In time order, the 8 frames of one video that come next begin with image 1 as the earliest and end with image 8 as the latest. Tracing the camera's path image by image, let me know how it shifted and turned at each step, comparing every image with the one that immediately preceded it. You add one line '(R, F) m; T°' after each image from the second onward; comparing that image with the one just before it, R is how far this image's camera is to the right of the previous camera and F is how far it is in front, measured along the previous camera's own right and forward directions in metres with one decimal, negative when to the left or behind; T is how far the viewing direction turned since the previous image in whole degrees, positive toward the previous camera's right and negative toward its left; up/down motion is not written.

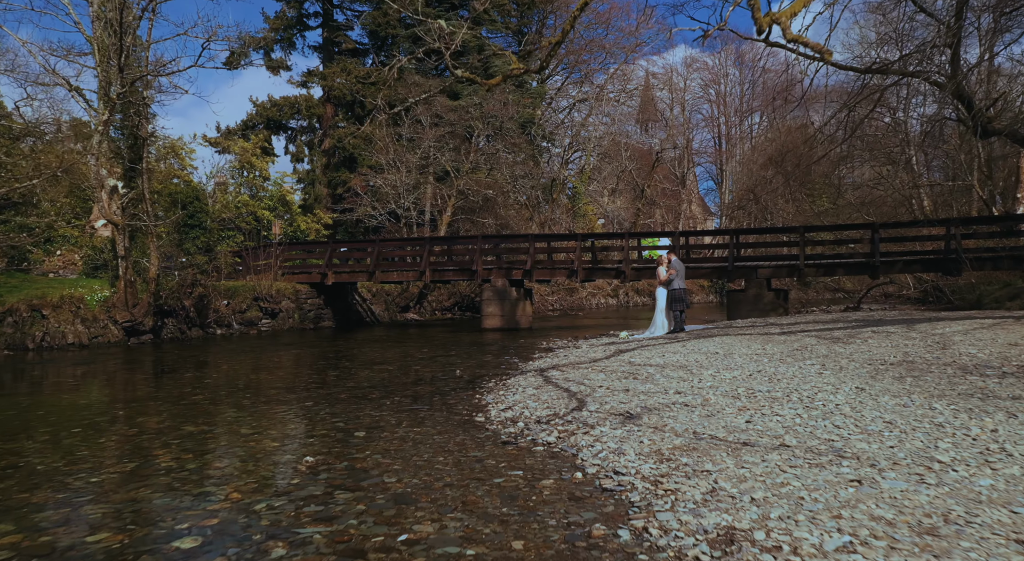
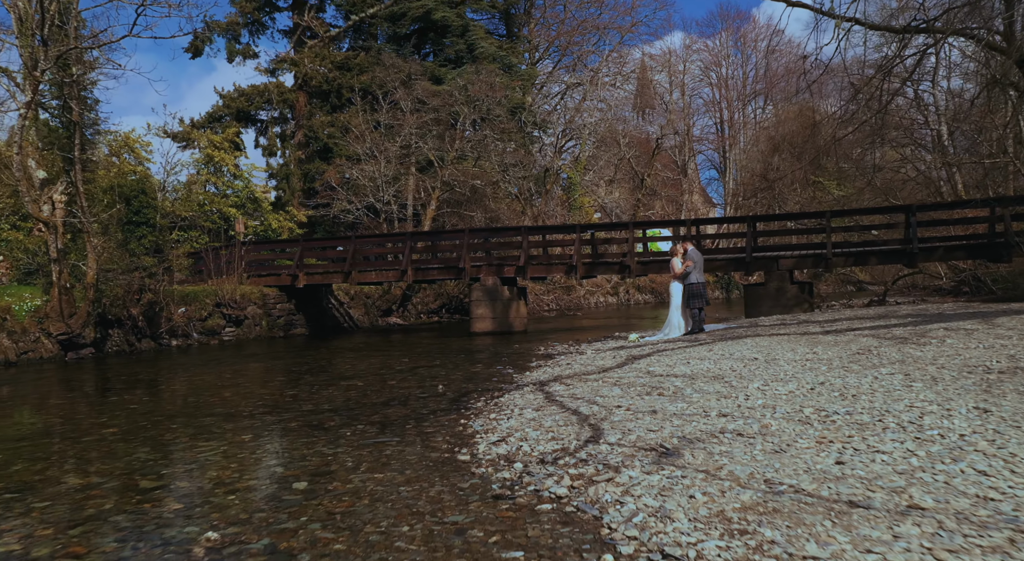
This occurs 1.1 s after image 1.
(0.0, +1.9) m; +1°
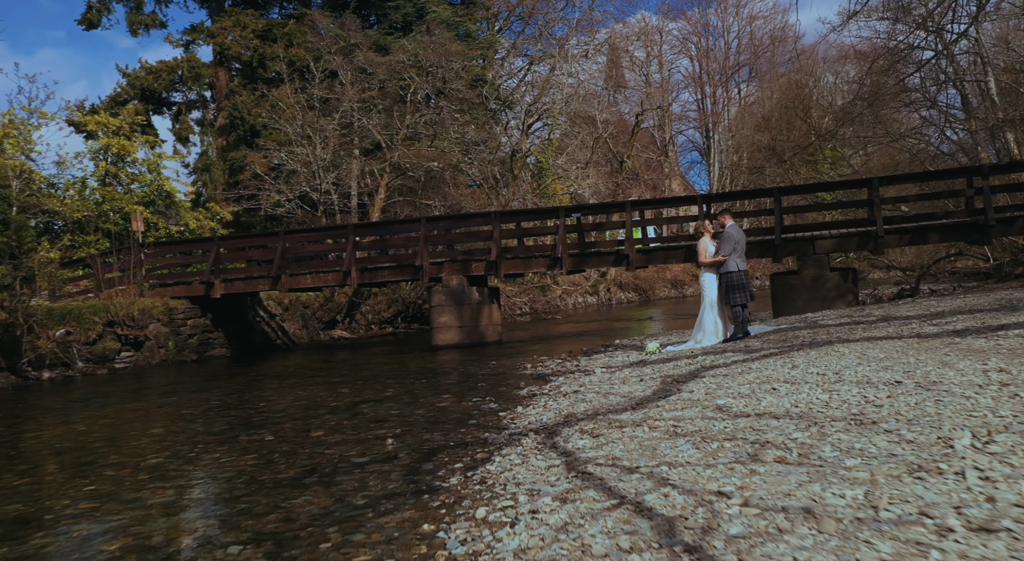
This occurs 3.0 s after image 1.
(-0.2, +3.4) m; +3°
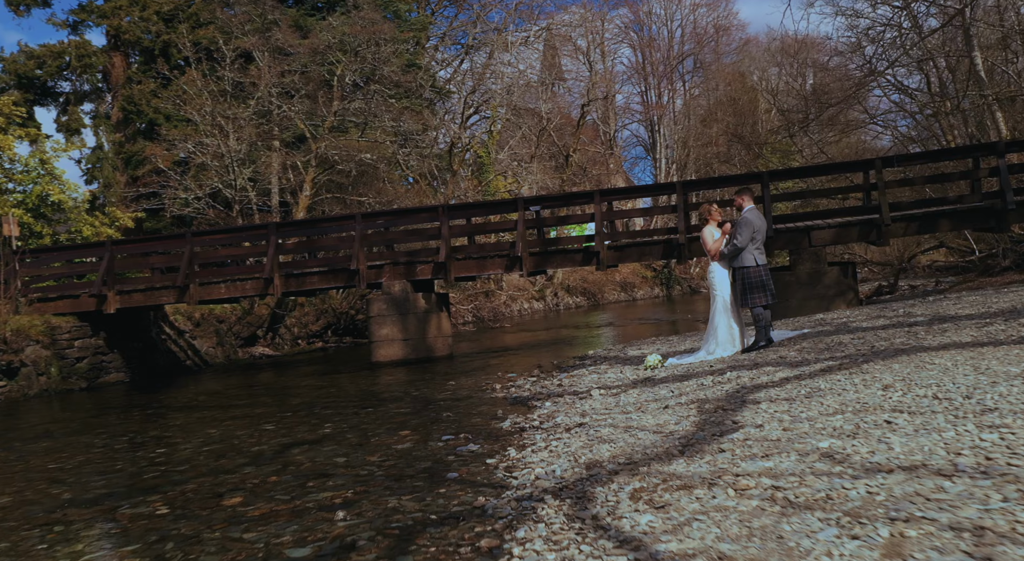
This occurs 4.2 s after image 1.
(-0.5, +1.9) m; +6°
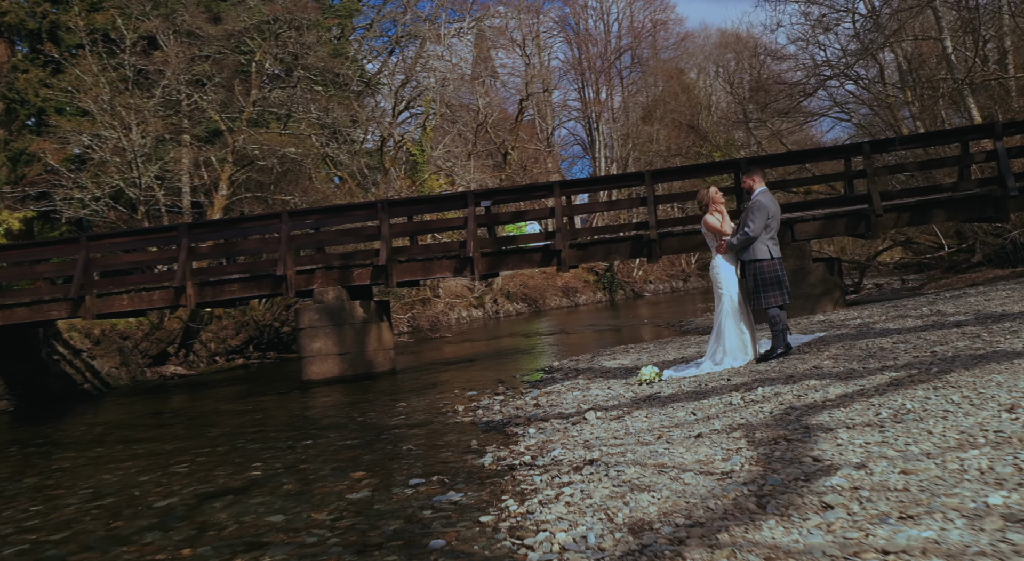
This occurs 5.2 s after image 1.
(-0.4, +1.4) m; +6°
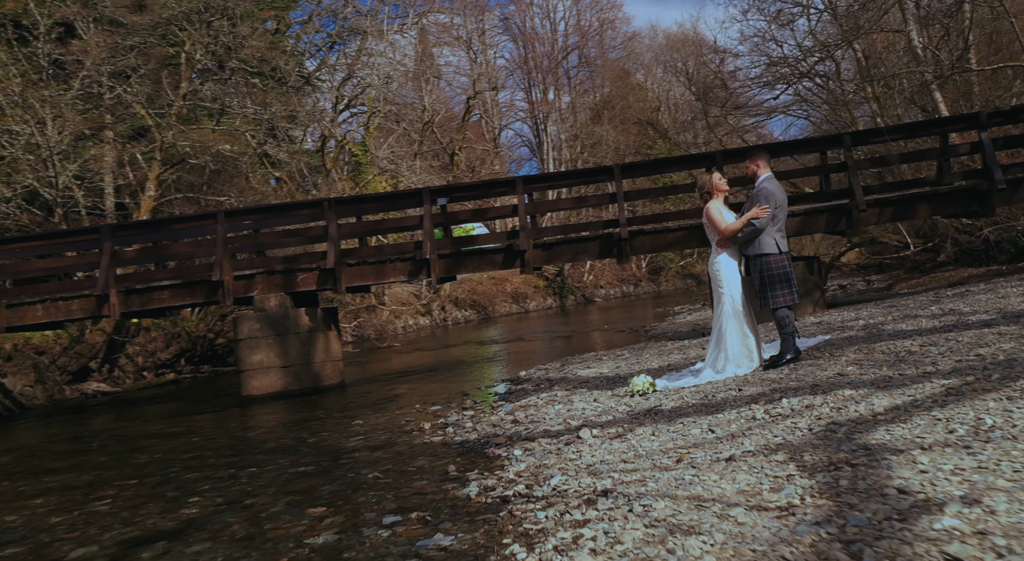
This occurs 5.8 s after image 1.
(-0.3, +0.8) m; +5°
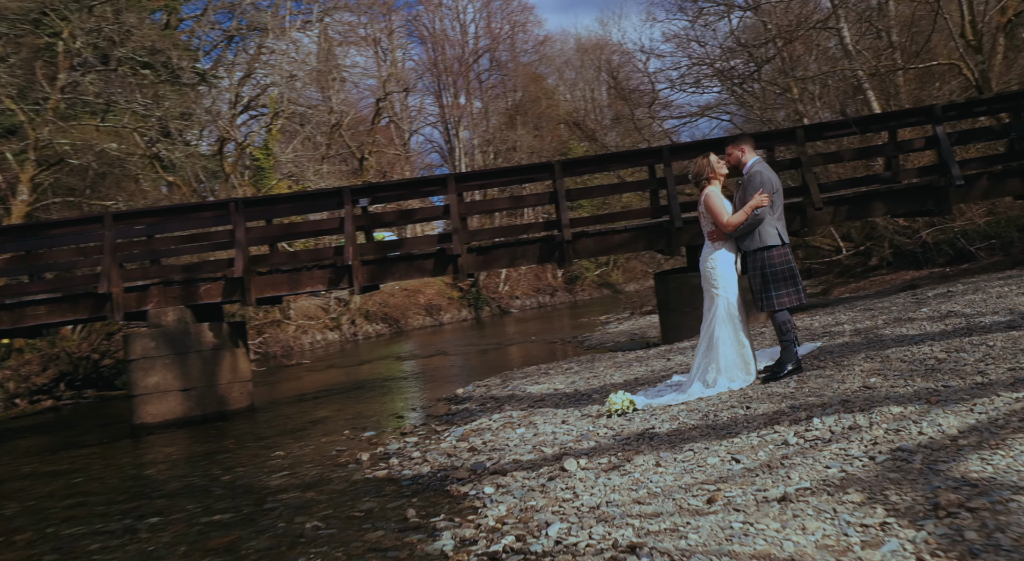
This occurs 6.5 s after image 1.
(-0.5, +1.0) m; +8°
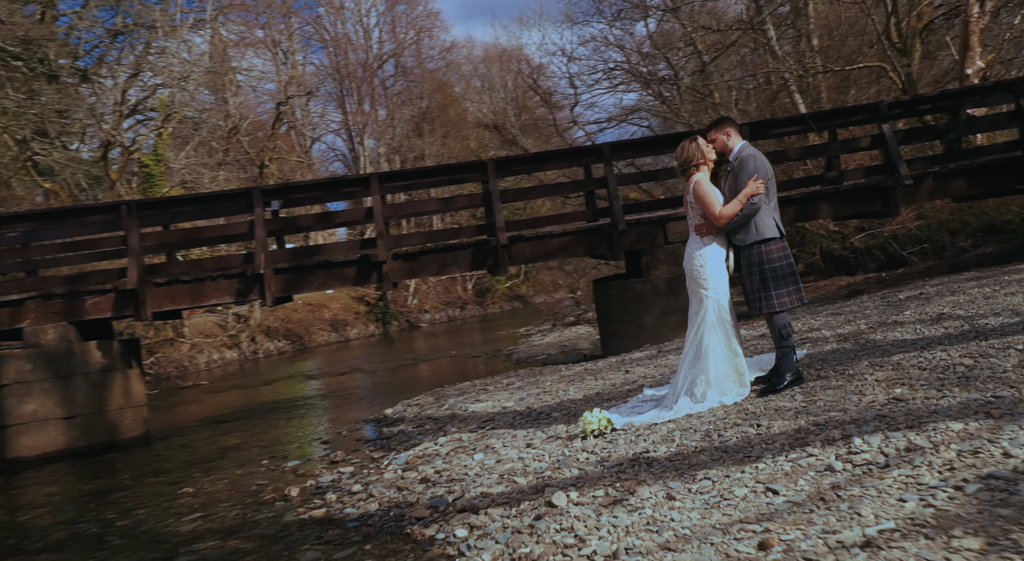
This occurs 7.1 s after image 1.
(-0.4, +0.8) m; +8°
